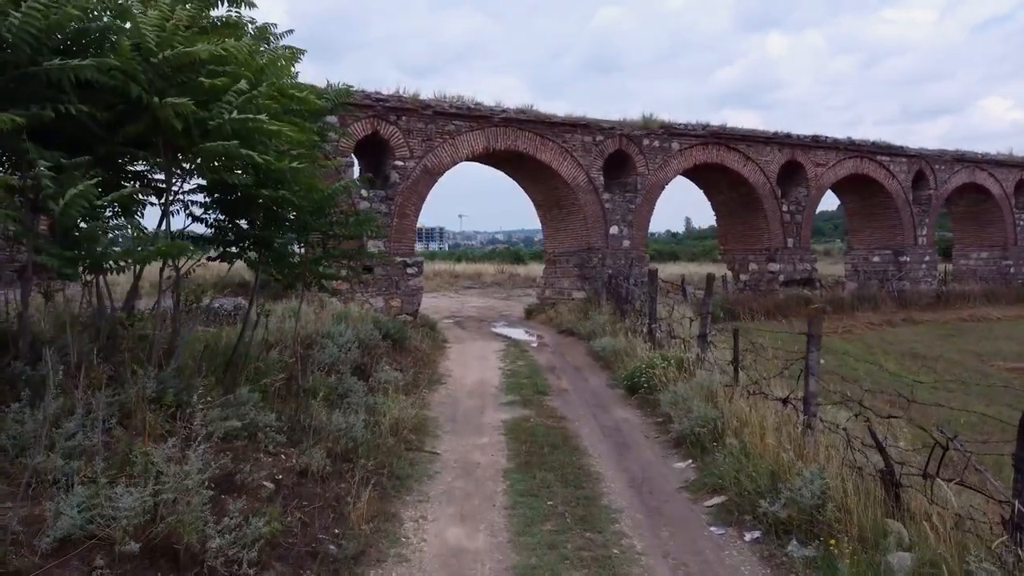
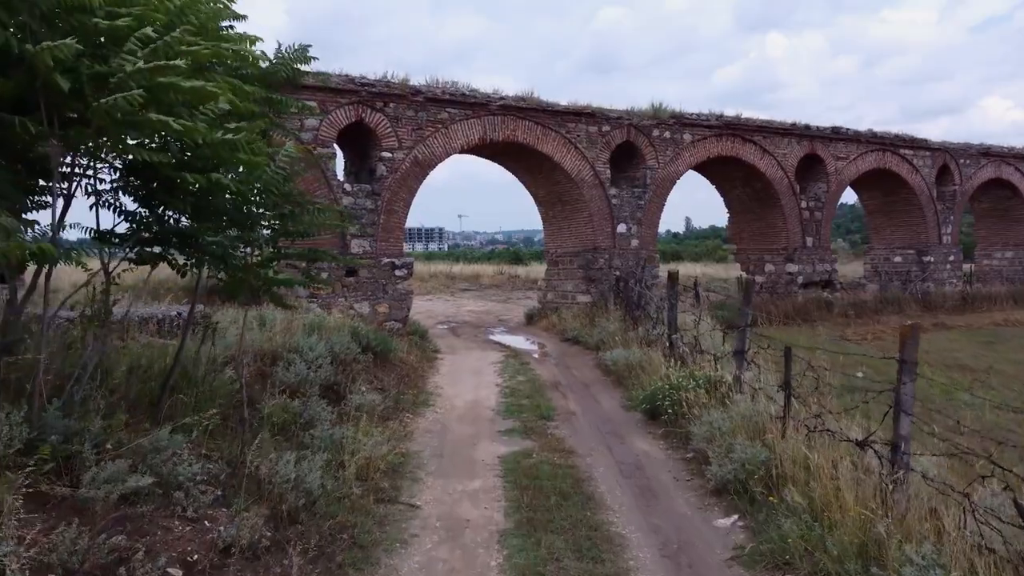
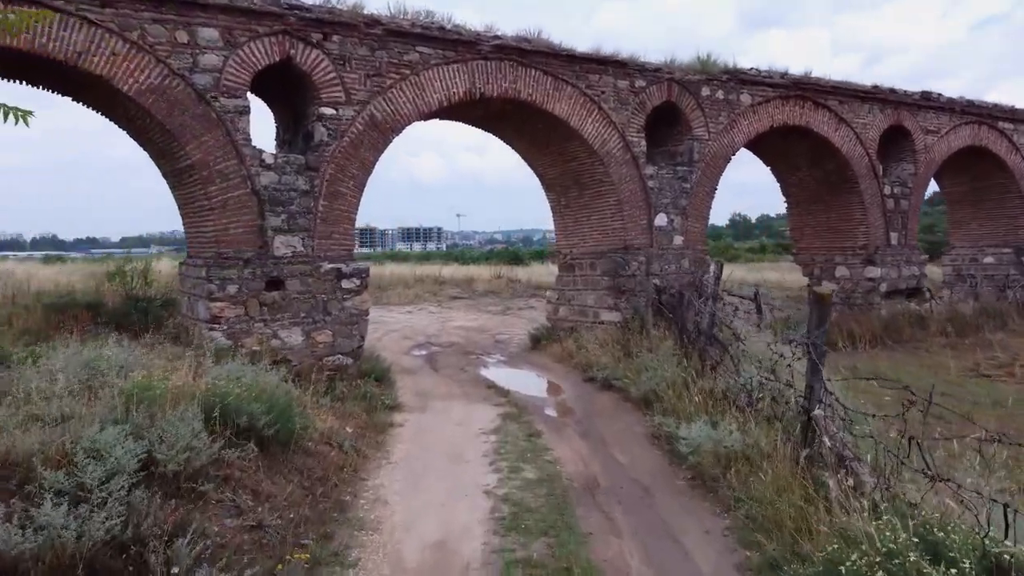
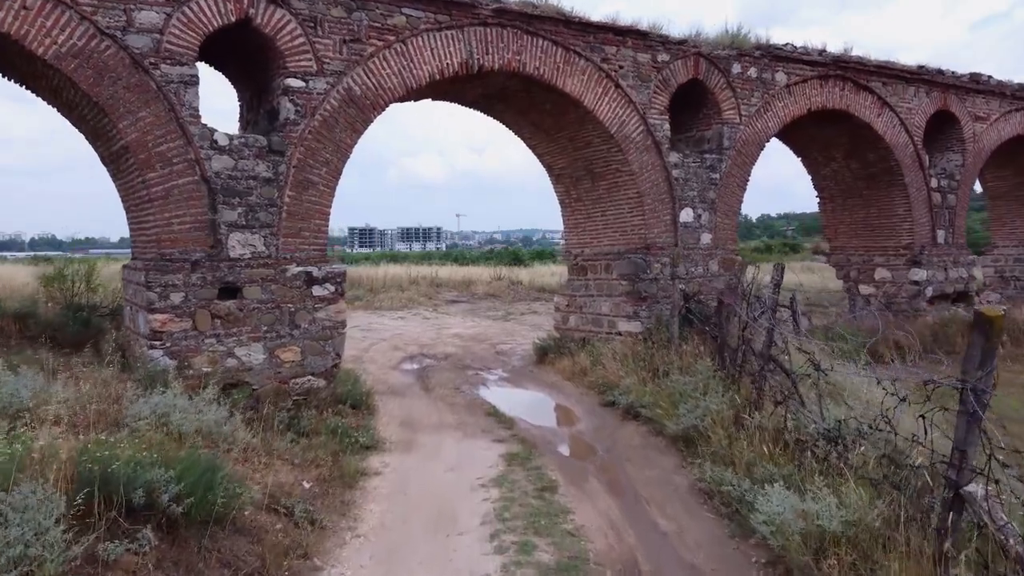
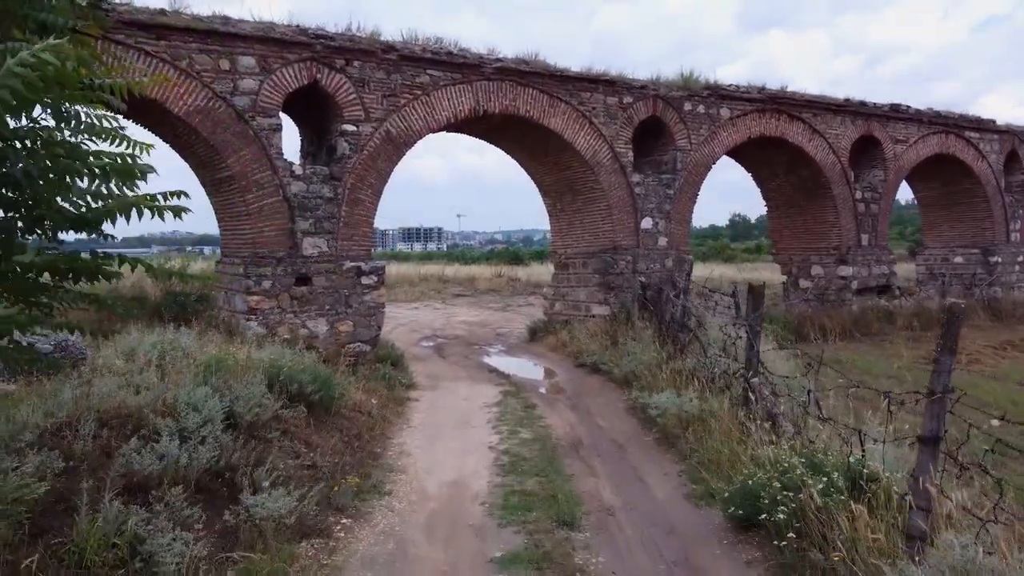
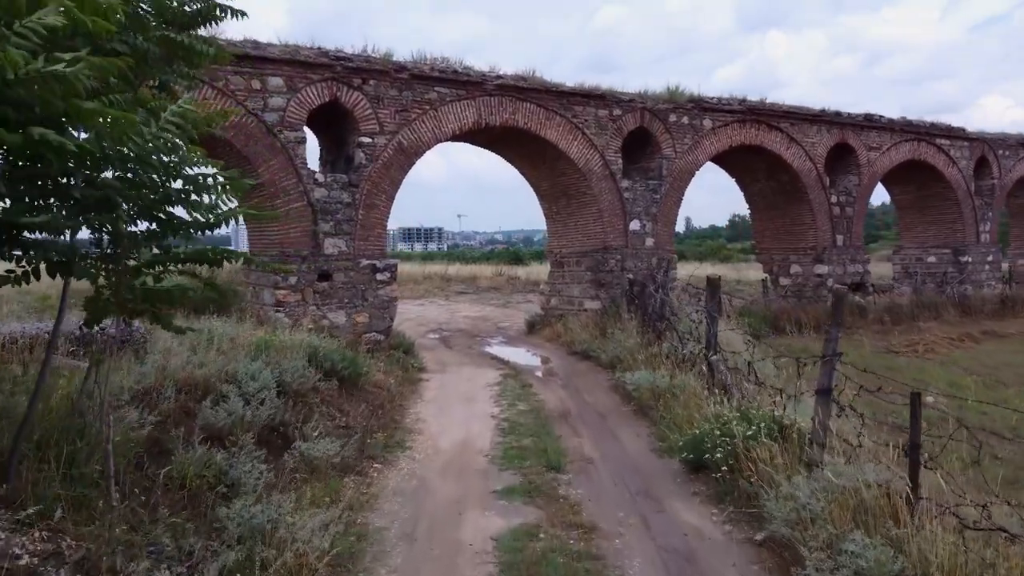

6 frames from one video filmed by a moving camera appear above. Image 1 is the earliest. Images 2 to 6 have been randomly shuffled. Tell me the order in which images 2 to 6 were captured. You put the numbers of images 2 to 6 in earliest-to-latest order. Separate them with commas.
2, 6, 5, 3, 4
